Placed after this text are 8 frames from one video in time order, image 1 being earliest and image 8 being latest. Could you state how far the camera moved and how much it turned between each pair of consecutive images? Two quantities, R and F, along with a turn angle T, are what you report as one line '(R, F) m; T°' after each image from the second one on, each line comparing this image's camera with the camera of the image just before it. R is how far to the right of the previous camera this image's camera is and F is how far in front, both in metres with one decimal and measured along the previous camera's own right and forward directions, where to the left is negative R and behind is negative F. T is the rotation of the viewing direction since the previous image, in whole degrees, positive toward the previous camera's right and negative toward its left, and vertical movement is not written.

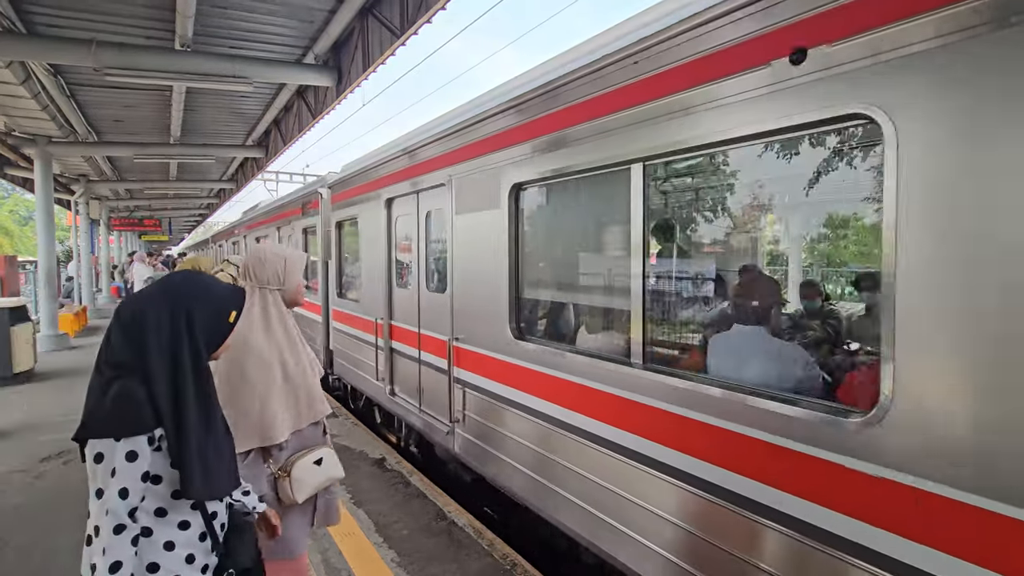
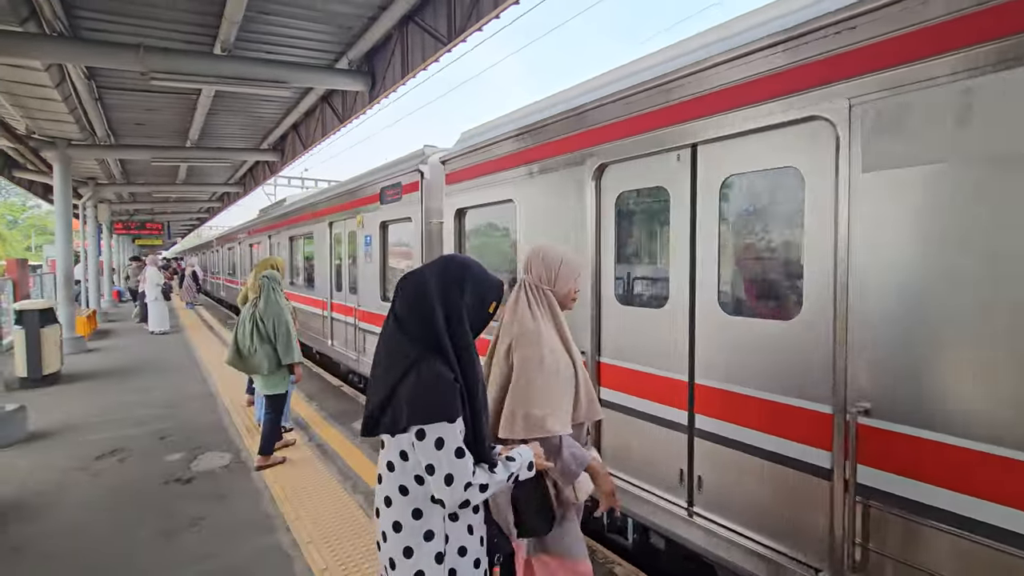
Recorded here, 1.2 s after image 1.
(-0.5, -0.1) m; +1°
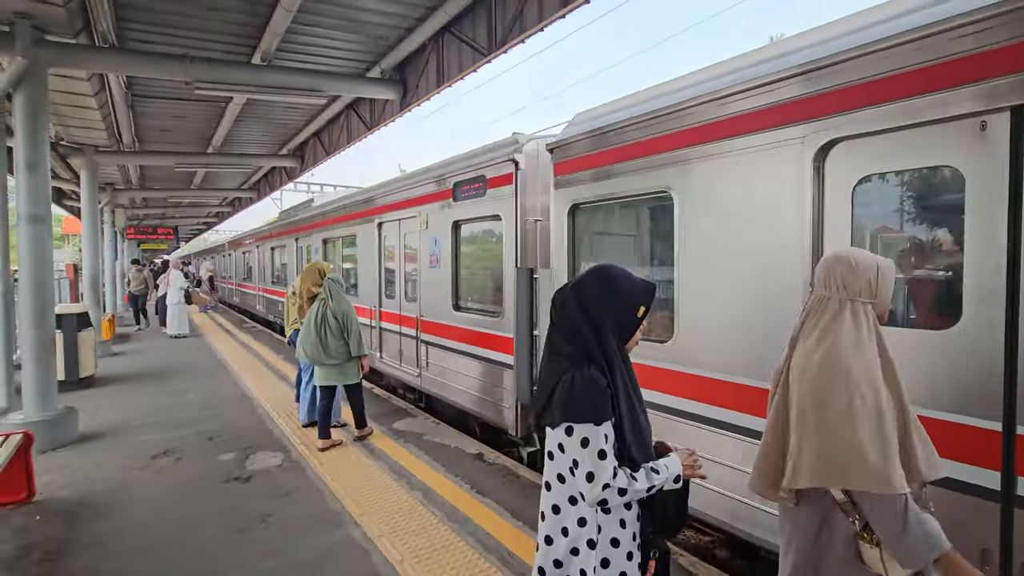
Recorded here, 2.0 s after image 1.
(-0.4, -0.1) m; 0°
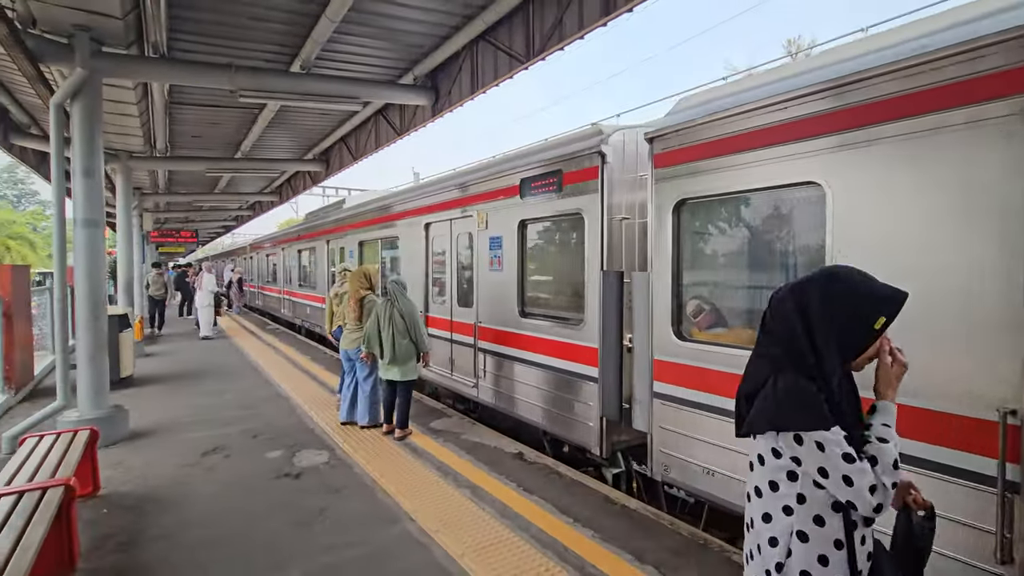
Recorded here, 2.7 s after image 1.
(-0.3, -0.1) m; -1°
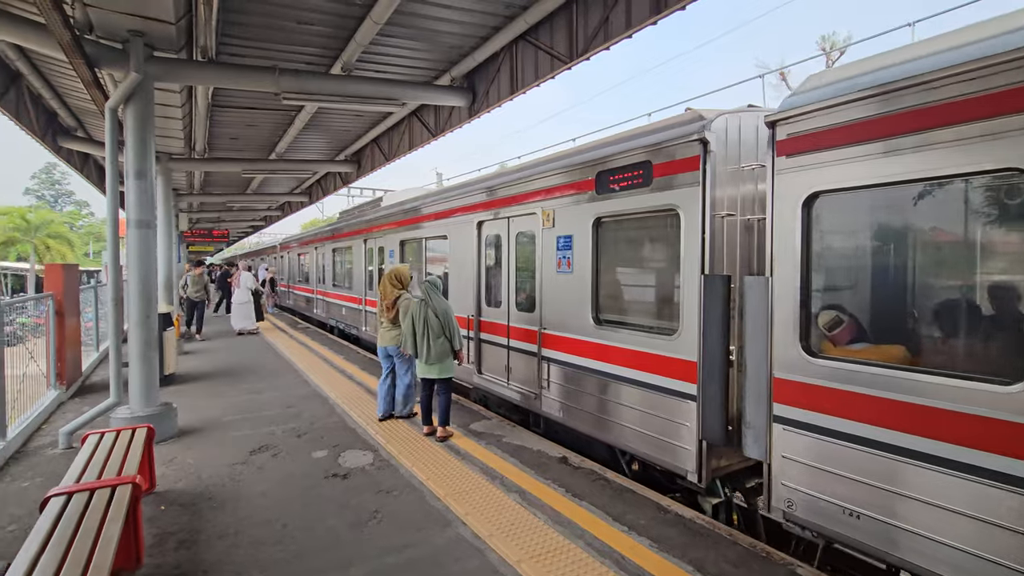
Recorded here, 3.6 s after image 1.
(-0.2, 0.0) m; -2°
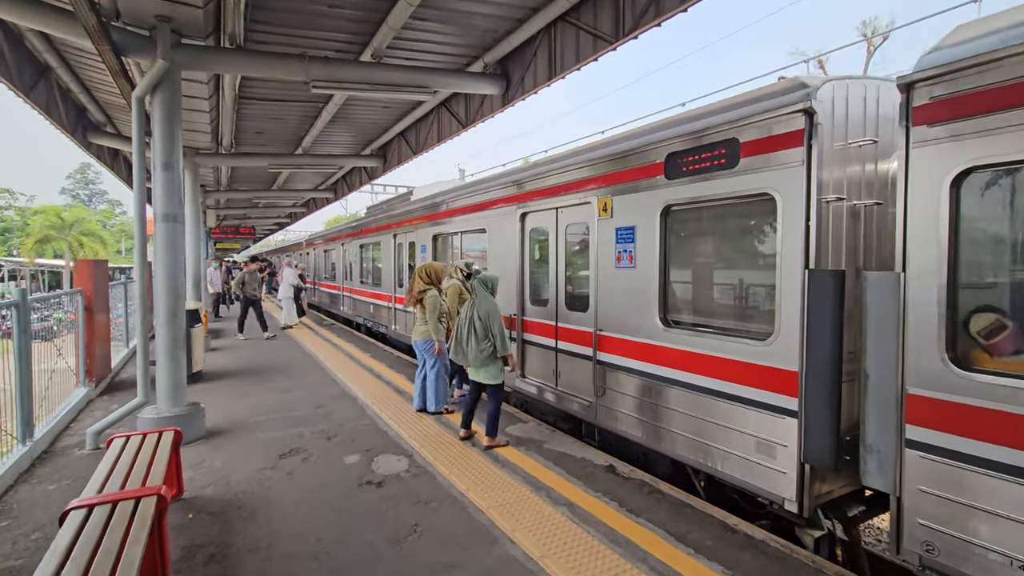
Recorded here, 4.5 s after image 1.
(-0.2, +0.3) m; -2°
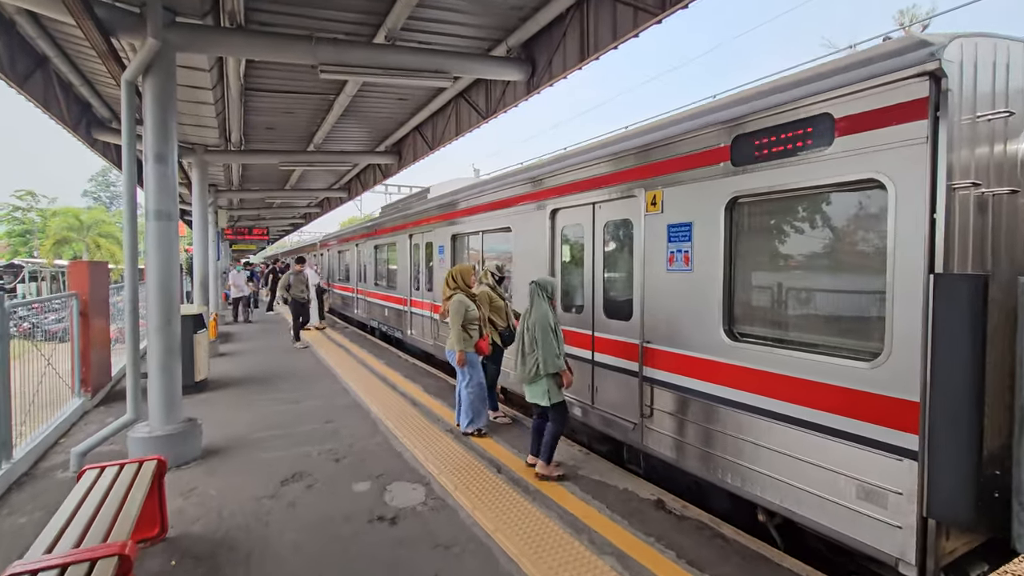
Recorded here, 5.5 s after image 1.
(-0.1, +0.6) m; -2°
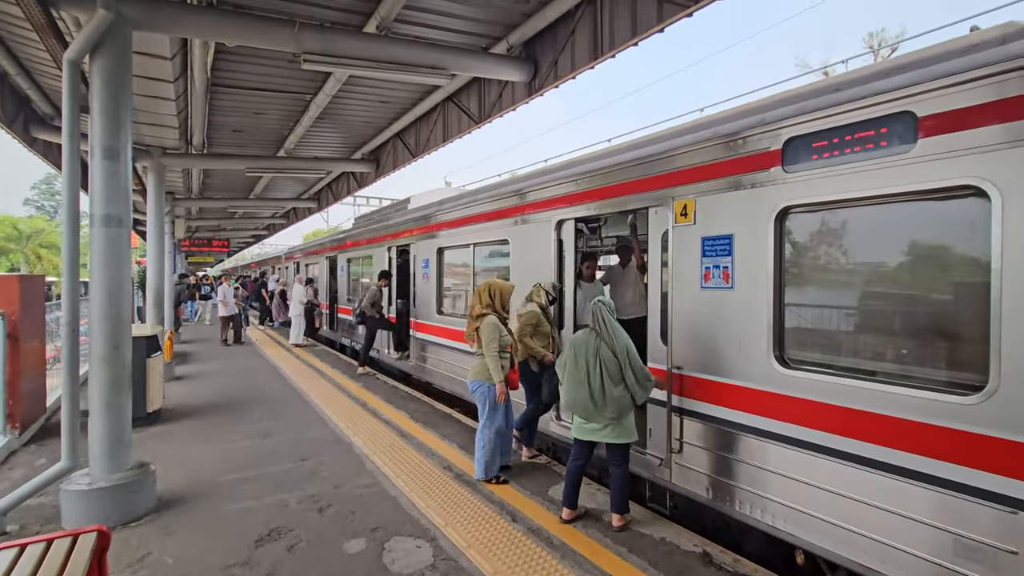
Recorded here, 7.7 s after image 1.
(-0.4, +0.6) m; +4°
